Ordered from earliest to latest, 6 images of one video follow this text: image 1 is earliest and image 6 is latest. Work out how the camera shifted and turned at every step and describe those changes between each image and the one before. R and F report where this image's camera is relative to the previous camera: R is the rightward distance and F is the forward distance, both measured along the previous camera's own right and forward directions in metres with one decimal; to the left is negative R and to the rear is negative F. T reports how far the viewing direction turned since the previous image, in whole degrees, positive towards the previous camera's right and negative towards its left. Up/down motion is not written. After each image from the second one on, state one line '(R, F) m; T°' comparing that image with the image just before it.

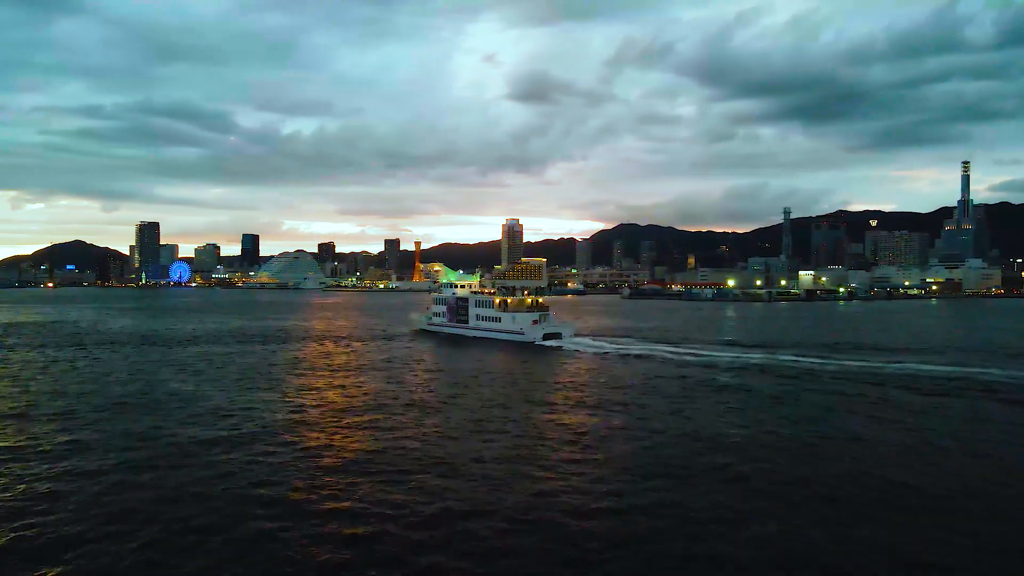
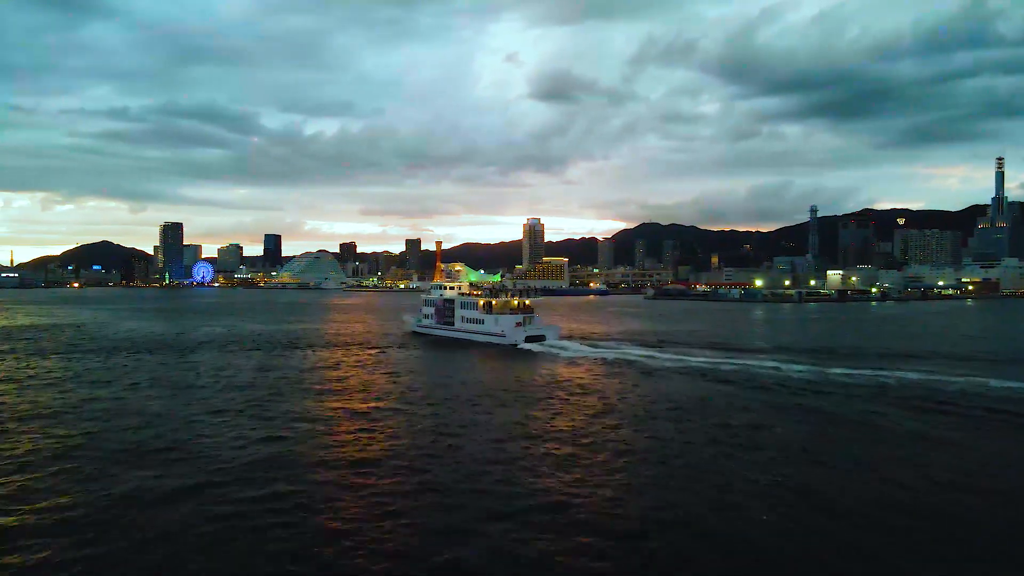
(0.0, +1.6) m; -2°
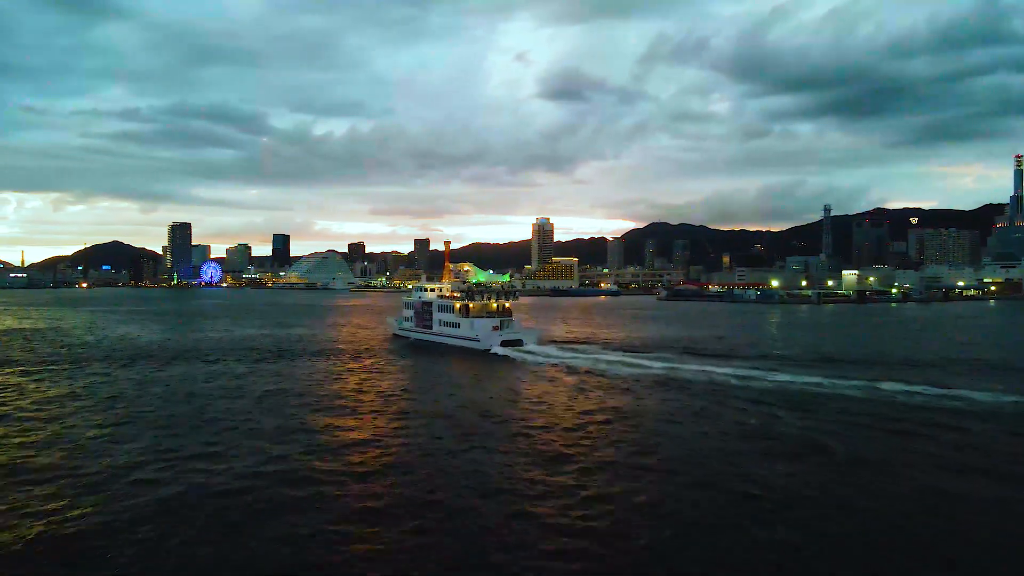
(0.0, +1.9) m; -1°
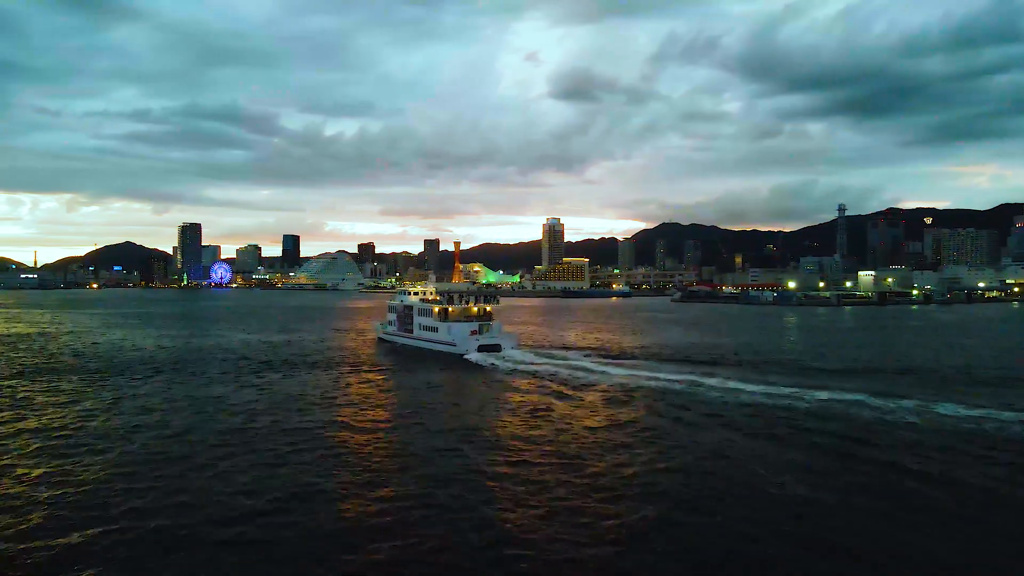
(0.0, +1.5) m; -1°
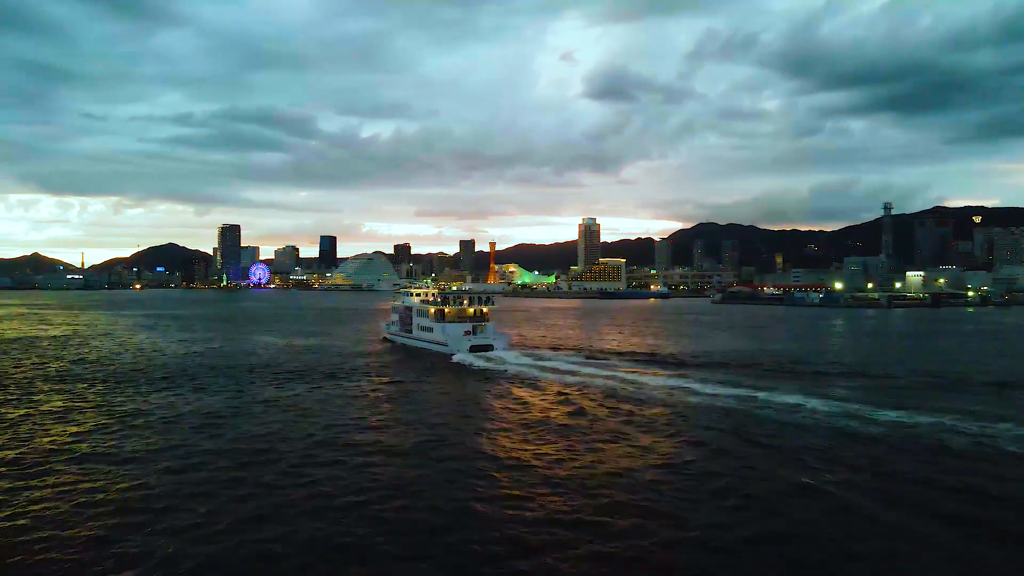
(-0.1, +1.4) m; -3°
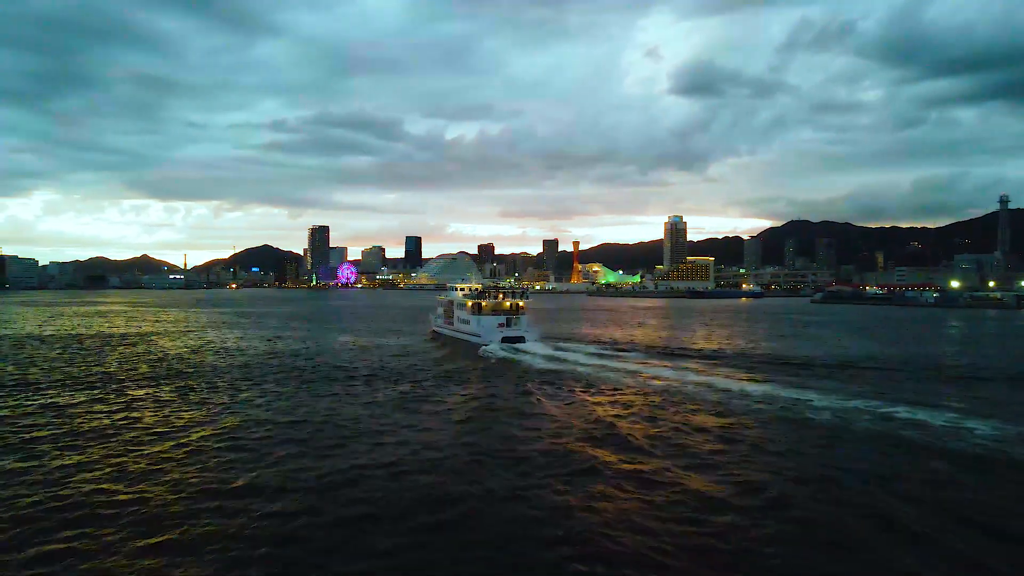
(-0.2, +2.2) m; -6°
